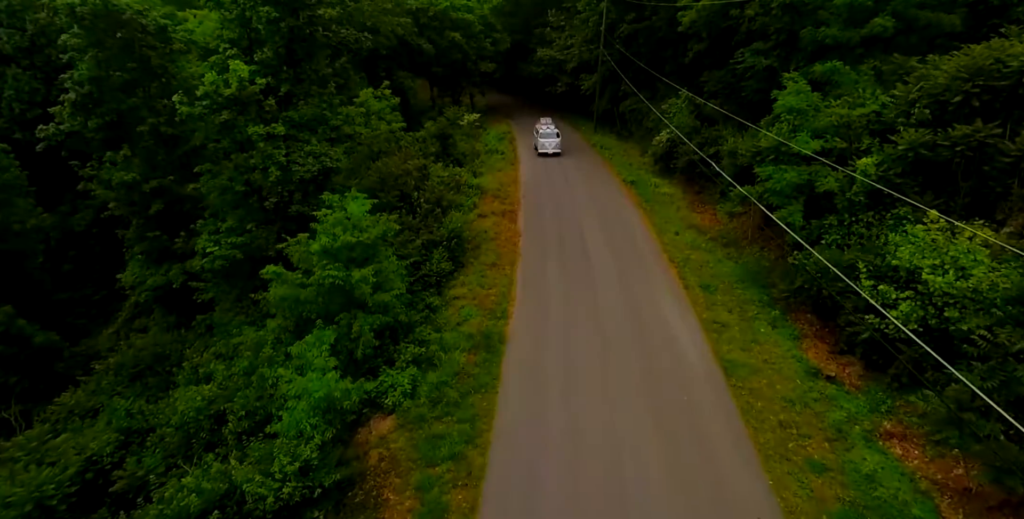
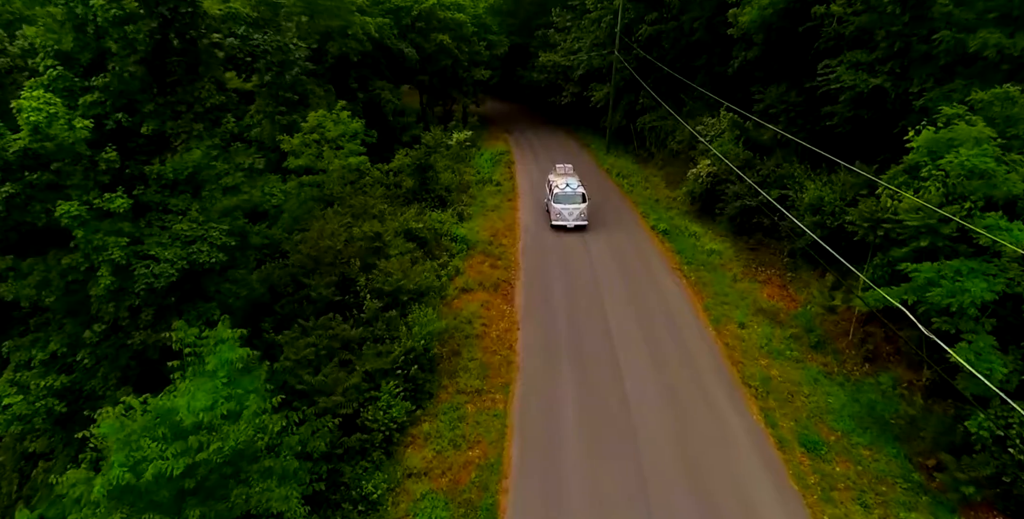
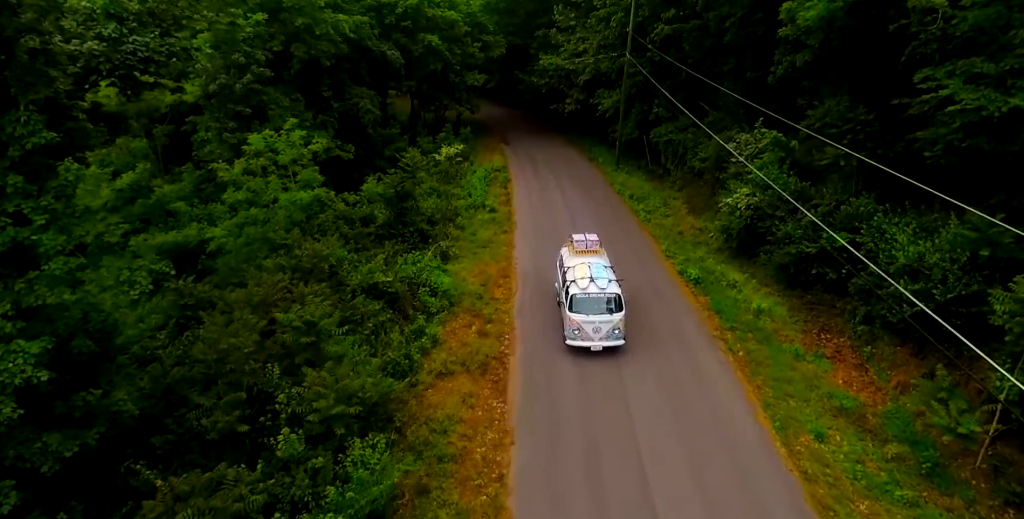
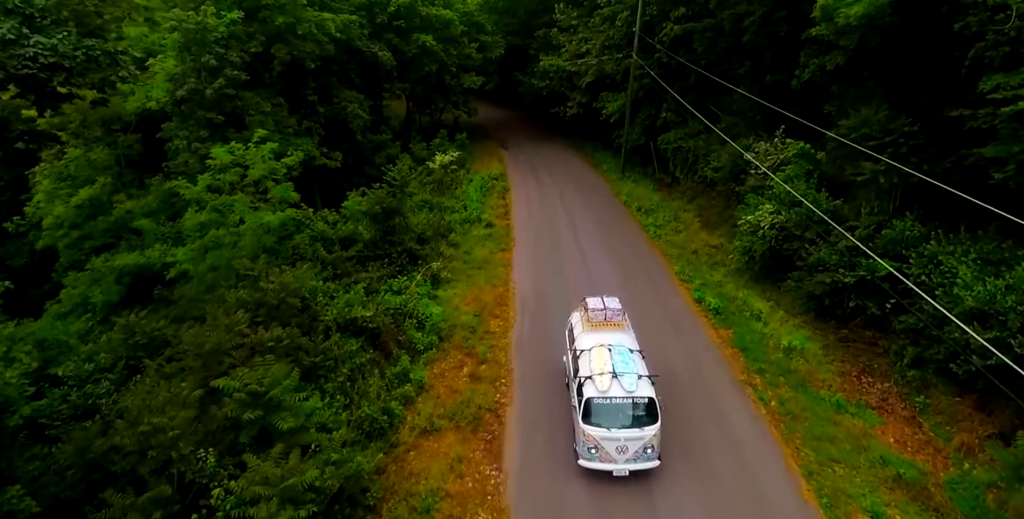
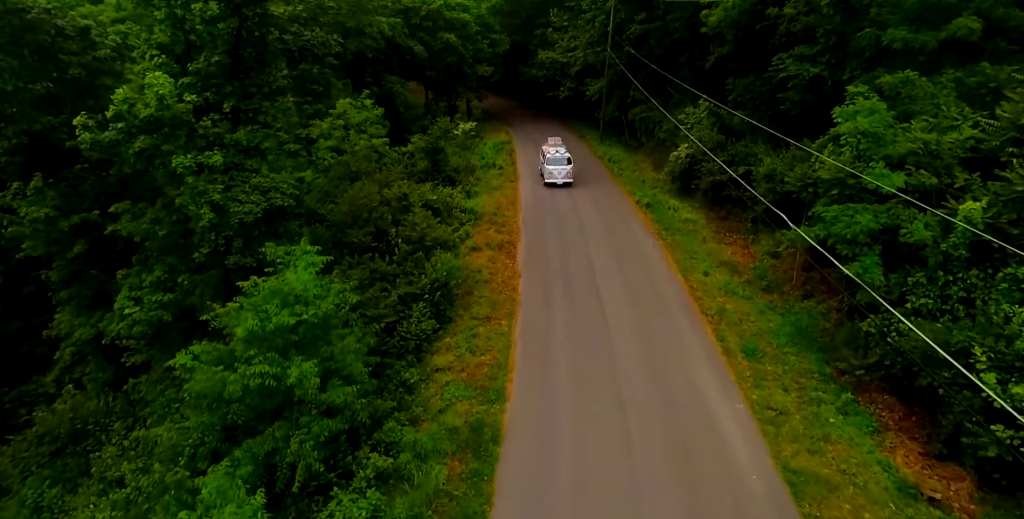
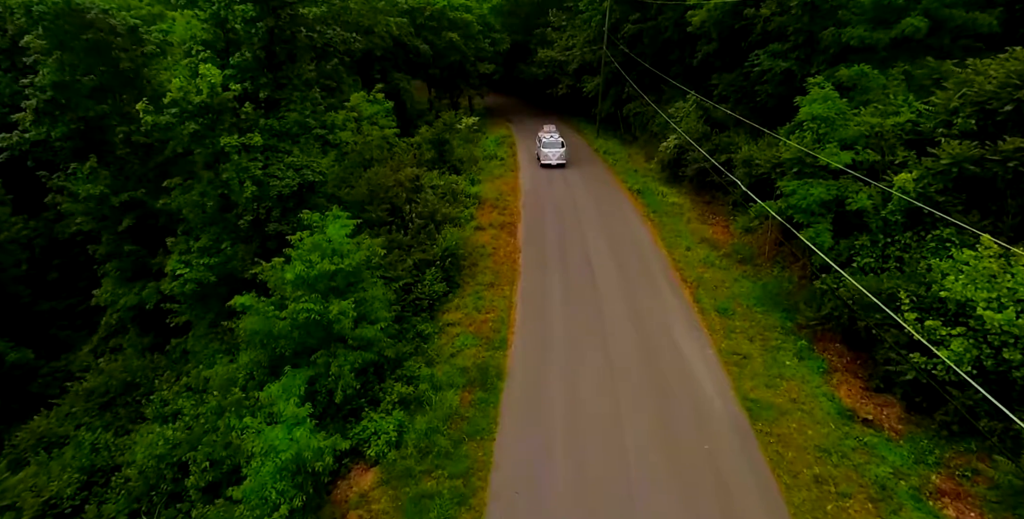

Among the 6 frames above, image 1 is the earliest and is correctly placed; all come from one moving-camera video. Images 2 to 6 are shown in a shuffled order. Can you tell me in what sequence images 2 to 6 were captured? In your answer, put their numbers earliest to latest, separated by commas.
6, 5, 2, 3, 4
